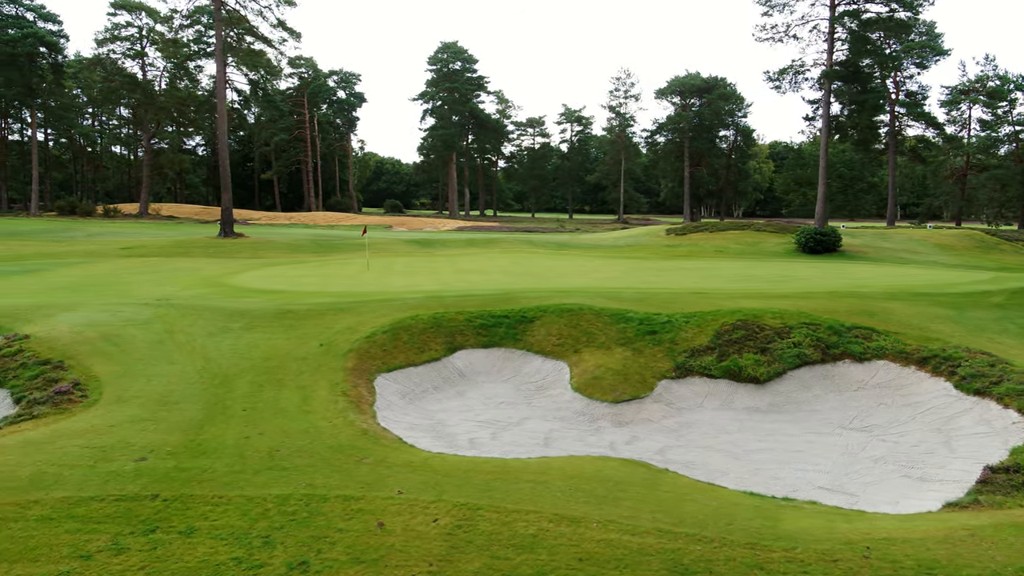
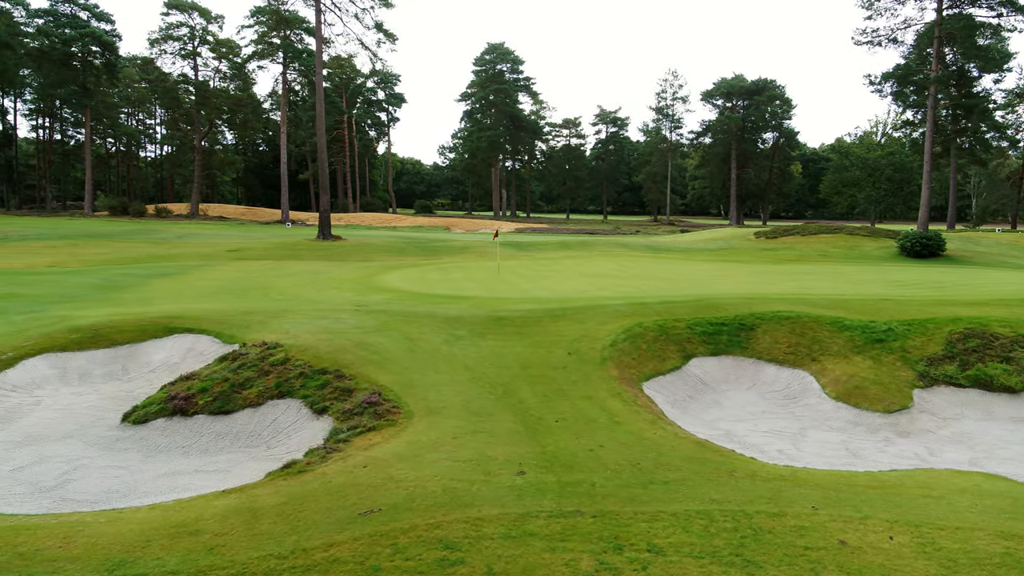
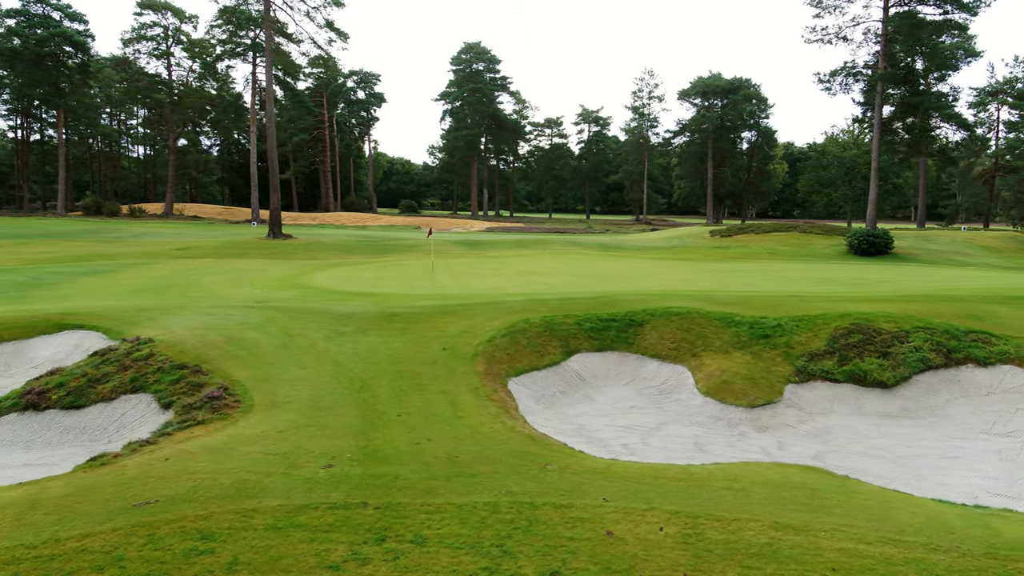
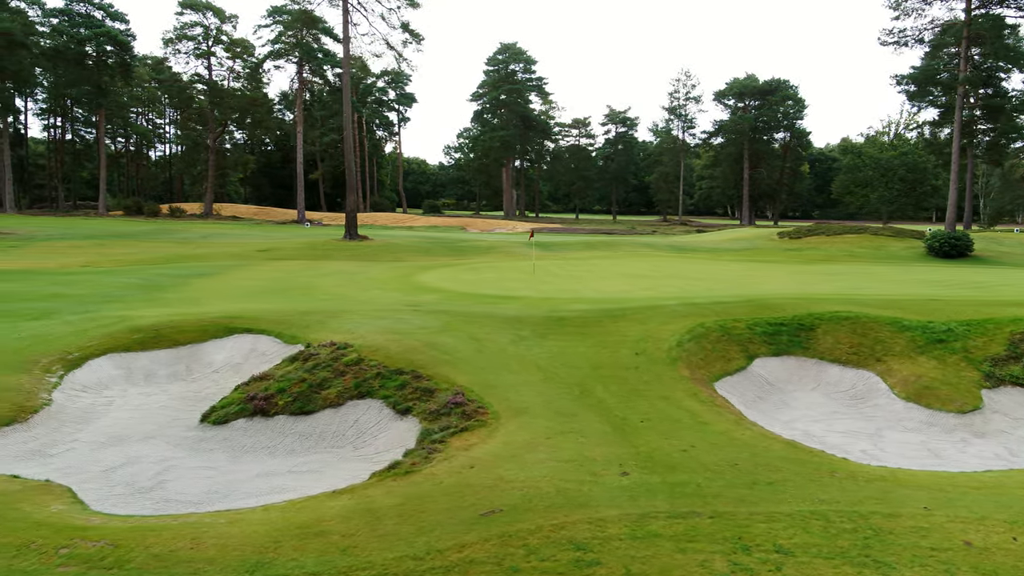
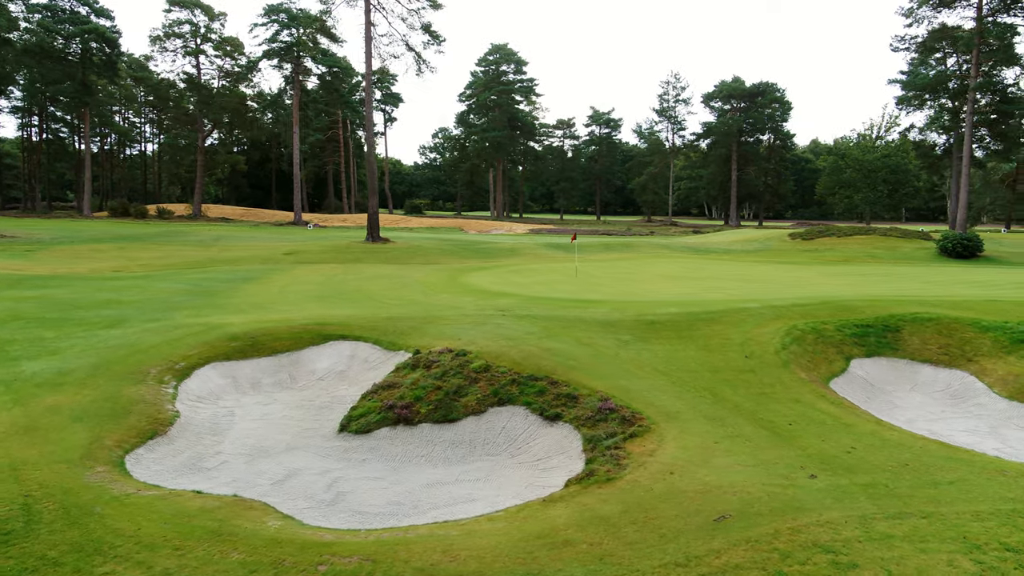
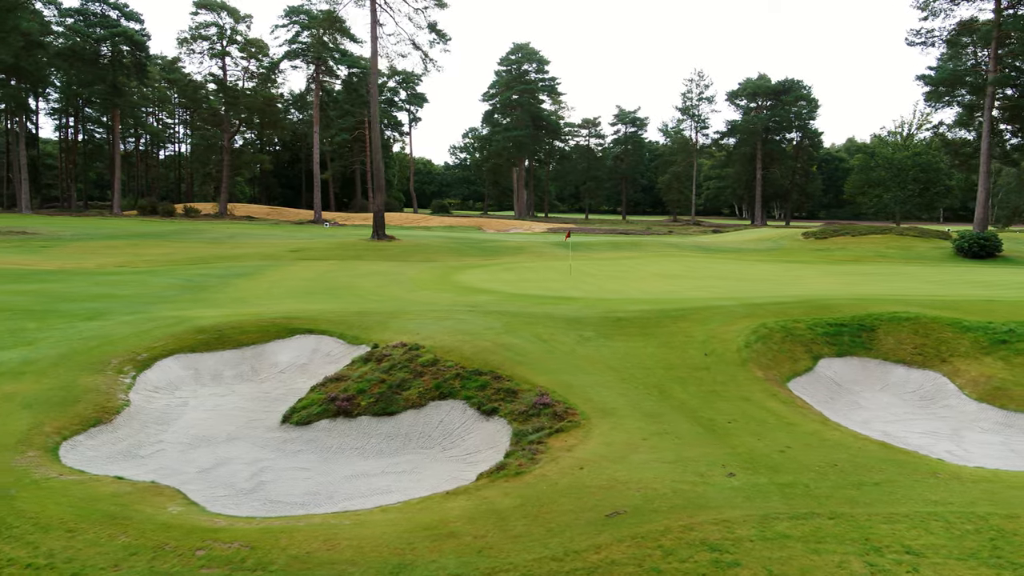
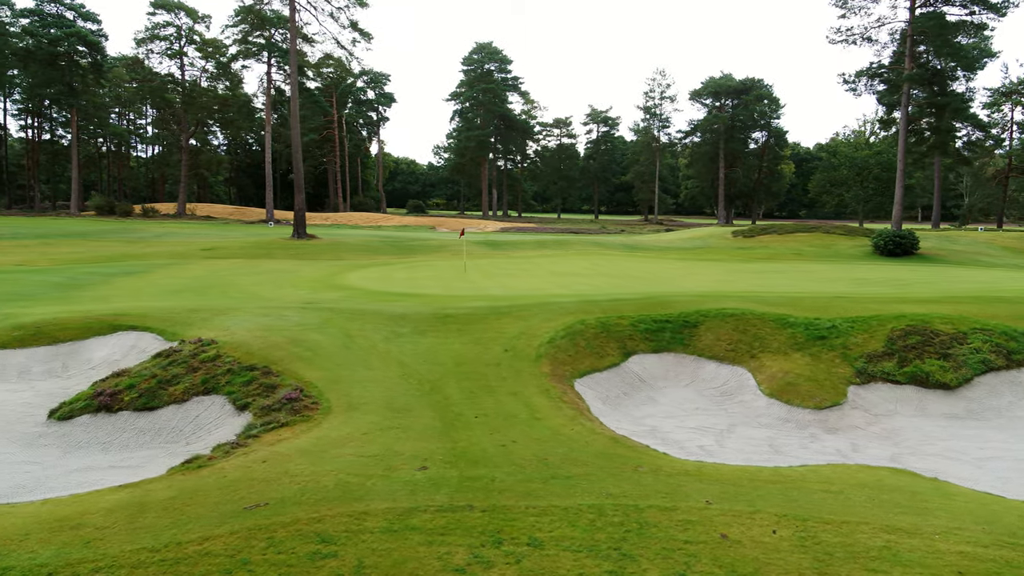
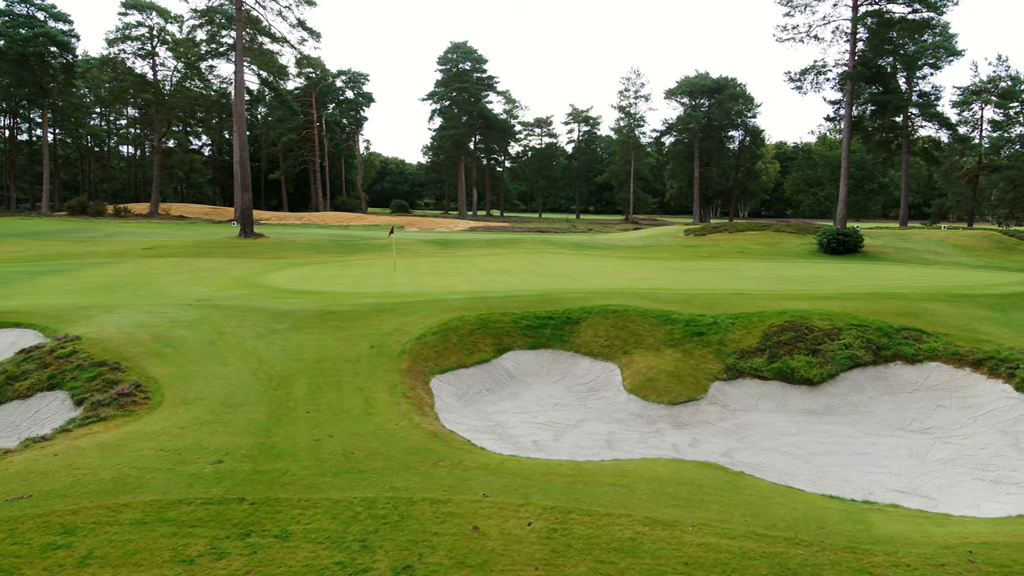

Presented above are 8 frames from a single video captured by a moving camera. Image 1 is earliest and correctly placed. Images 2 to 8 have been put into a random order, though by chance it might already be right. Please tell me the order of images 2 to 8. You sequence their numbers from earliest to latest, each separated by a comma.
8, 3, 7, 2, 4, 6, 5
